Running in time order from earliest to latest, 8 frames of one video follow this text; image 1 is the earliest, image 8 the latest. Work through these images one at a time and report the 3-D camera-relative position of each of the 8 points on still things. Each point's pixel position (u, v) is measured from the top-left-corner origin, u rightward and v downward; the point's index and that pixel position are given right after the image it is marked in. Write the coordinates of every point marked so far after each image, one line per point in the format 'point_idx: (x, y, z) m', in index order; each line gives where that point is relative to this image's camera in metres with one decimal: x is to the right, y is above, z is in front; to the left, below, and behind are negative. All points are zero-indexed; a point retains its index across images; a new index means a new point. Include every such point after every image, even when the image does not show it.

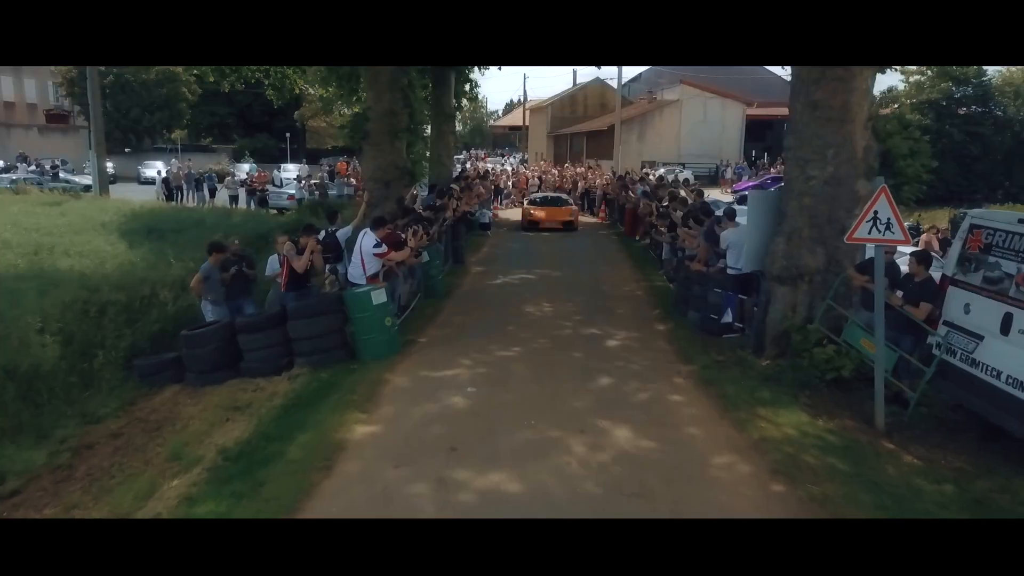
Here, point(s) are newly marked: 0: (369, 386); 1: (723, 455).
0: (-0.5, -0.4, +5.8) m
1: (+0.6, -0.5, +4.6) m
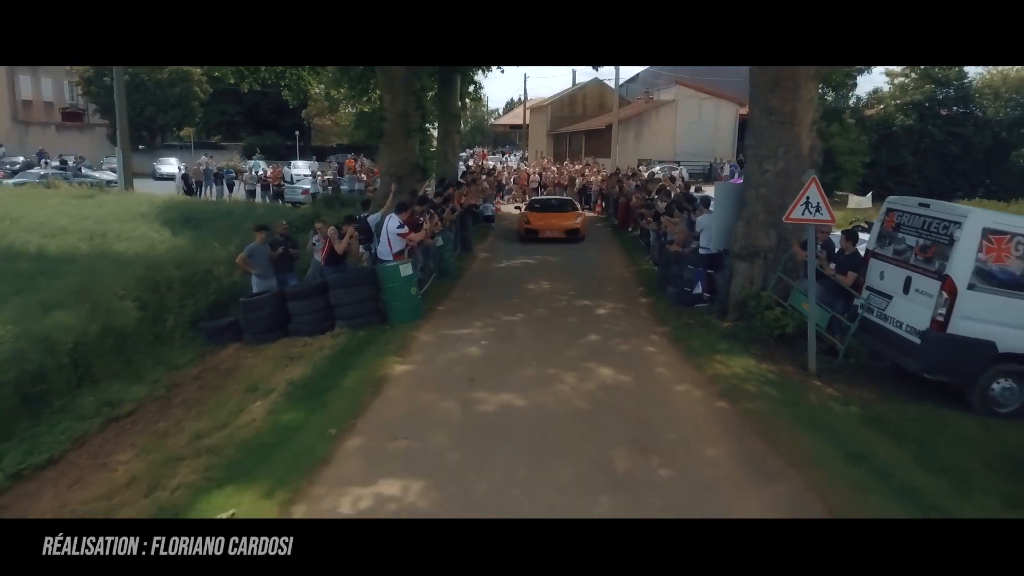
0: (-0.5, -0.2, +7.1) m
1: (+0.6, -0.3, +5.9) m
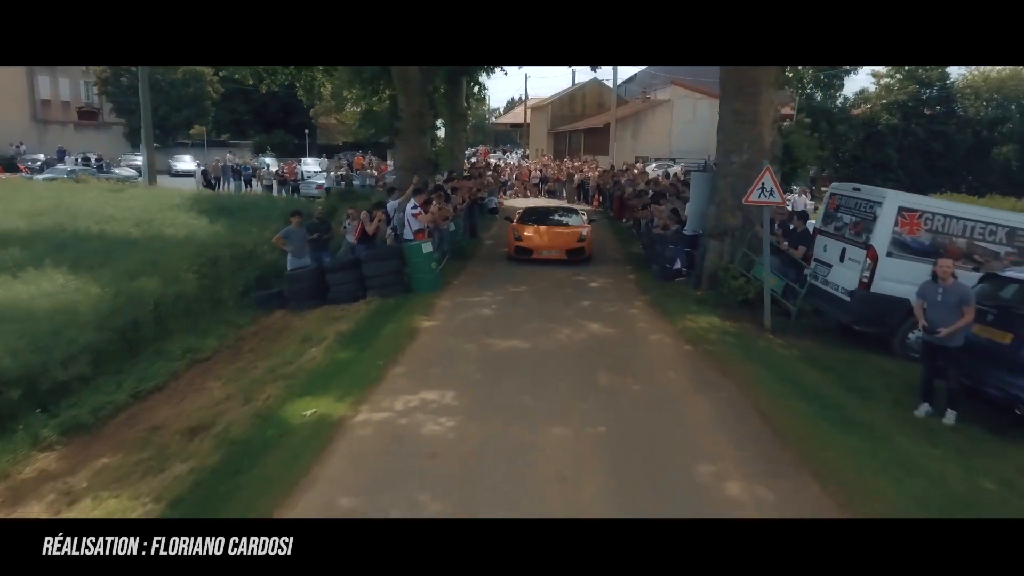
0: (-0.4, -0.1, +8.5) m
1: (+0.6, -0.2, +7.3) m
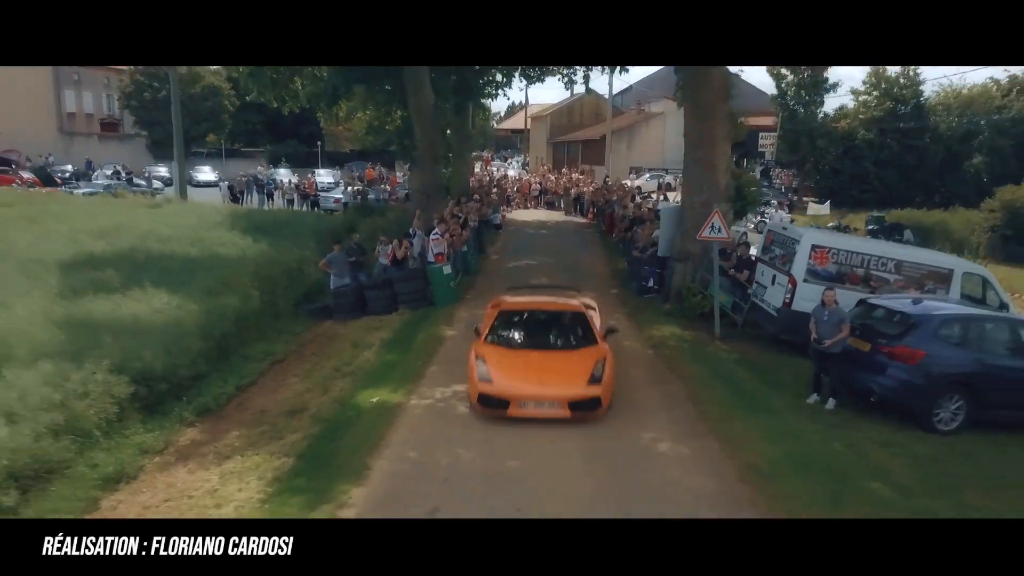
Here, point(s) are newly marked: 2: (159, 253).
0: (-0.4, -0.2, +10.6) m
1: (+0.7, -0.3, +9.4) m
2: (-2.8, +0.3, +13.5) m
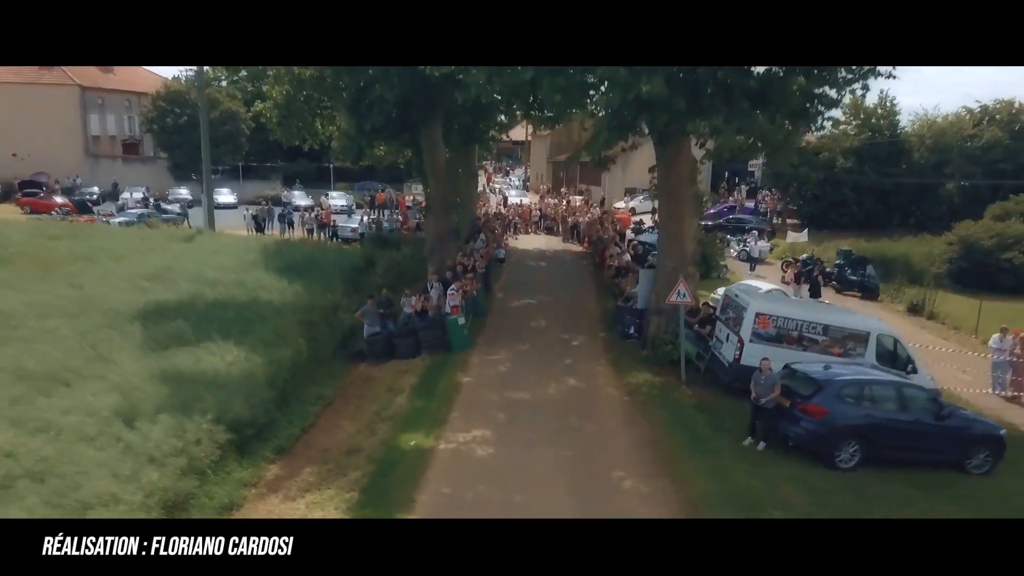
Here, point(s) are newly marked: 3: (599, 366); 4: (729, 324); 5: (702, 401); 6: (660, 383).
0: (-0.4, -0.6, +12.9) m
1: (+0.7, -0.7, +11.7) m
2: (-2.8, -0.1, +15.8) m
3: (+0.7, -0.6, +12.9) m
4: (+1.5, -0.3, +12.0) m
5: (+1.3, -0.8, +11.5) m
6: (+1.1, -0.7, +12.0) m
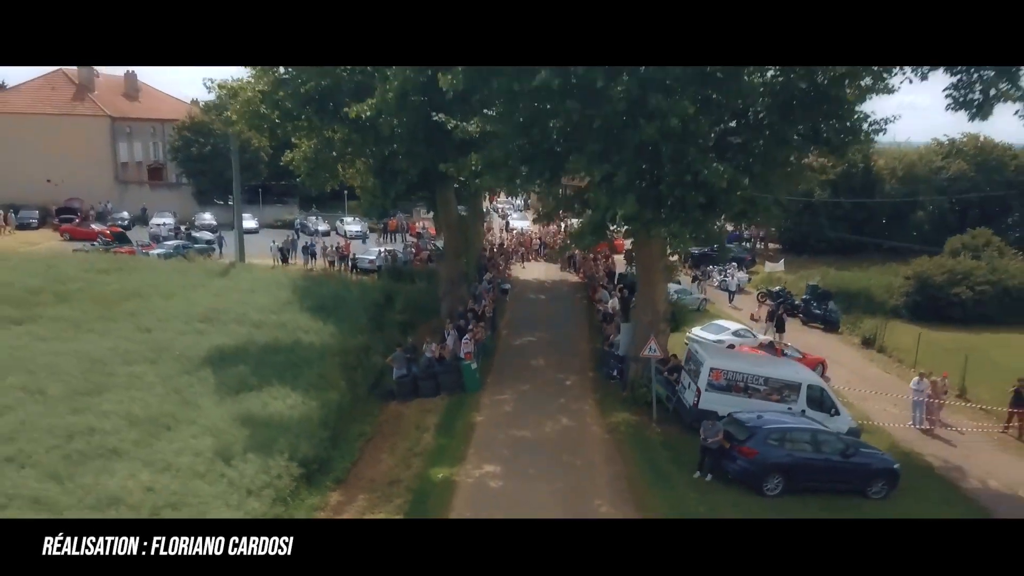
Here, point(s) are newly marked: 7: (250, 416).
0: (-0.3, -1.1, +15.8) m
1: (+0.7, -1.2, +14.6) m
2: (-2.8, -0.6, +18.7) m
3: (+0.7, -1.1, +15.8) m
4: (+1.6, -0.8, +14.9) m
5: (+1.3, -1.3, +14.4) m
6: (+1.1, -1.2, +14.9) m
7: (-2.2, -1.1, +13.9) m
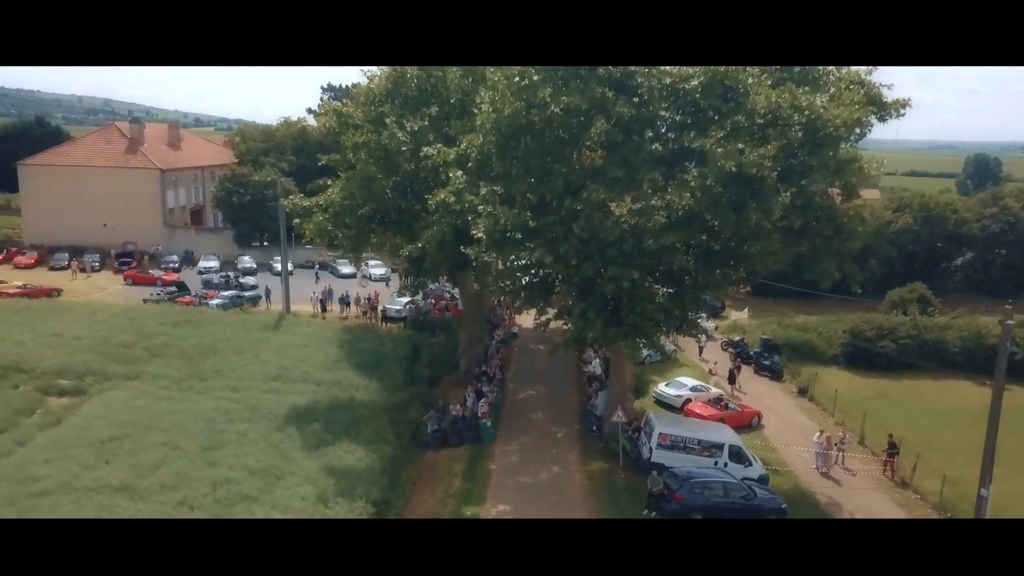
0: (-0.3, -2.1, +21.5) m
1: (+0.8, -2.3, +20.3) m
2: (-2.7, -1.7, +24.4) m
3: (+0.8, -2.2, +21.5) m
4: (+1.6, -1.8, +20.6) m
5: (+1.4, -2.3, +20.1) m
6: (+1.2, -2.2, +20.6) m
7: (-2.1, -2.1, +19.6) m
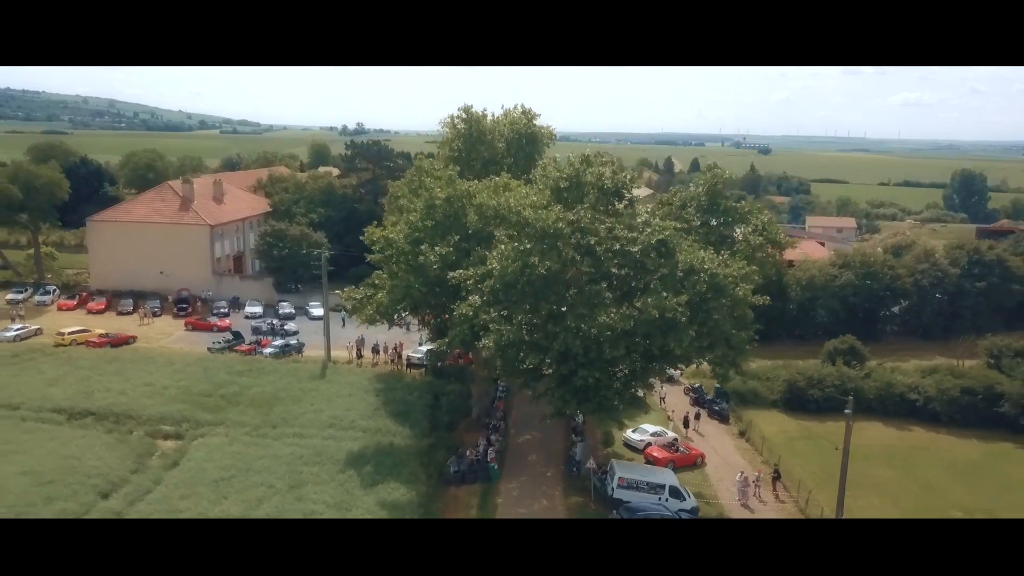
0: (-0.3, -3.6, +29.3) m
1: (+0.8, -3.7, +28.1) m
2: (-2.7, -3.1, +32.2) m
3: (+0.8, -3.6, +29.3) m
4: (+1.7, -3.2, +28.4) m
5: (+1.4, -3.7, +27.9) m
6: (+1.2, -3.7, +28.4) m
7: (-2.1, -3.5, +27.4) m
